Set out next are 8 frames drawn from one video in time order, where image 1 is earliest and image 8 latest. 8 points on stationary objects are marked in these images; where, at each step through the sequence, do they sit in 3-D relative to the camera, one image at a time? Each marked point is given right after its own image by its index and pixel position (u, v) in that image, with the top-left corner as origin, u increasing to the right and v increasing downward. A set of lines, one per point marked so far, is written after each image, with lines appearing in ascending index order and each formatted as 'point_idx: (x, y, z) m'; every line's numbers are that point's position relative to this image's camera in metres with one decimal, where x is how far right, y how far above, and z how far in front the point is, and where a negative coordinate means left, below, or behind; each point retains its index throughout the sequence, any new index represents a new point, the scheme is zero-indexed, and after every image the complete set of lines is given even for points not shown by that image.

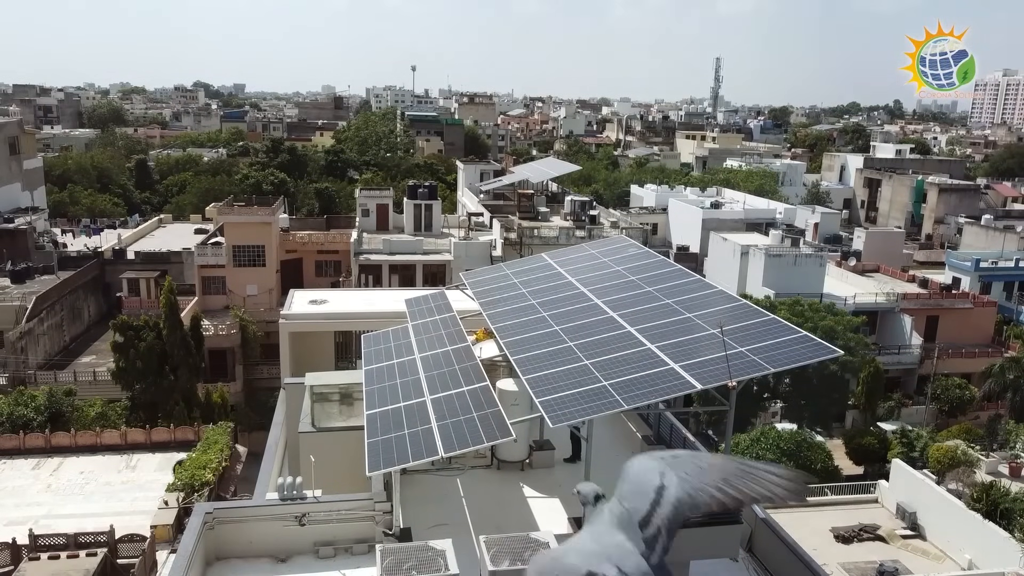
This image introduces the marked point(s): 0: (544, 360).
0: (+0.5, -1.1, +12.2) m
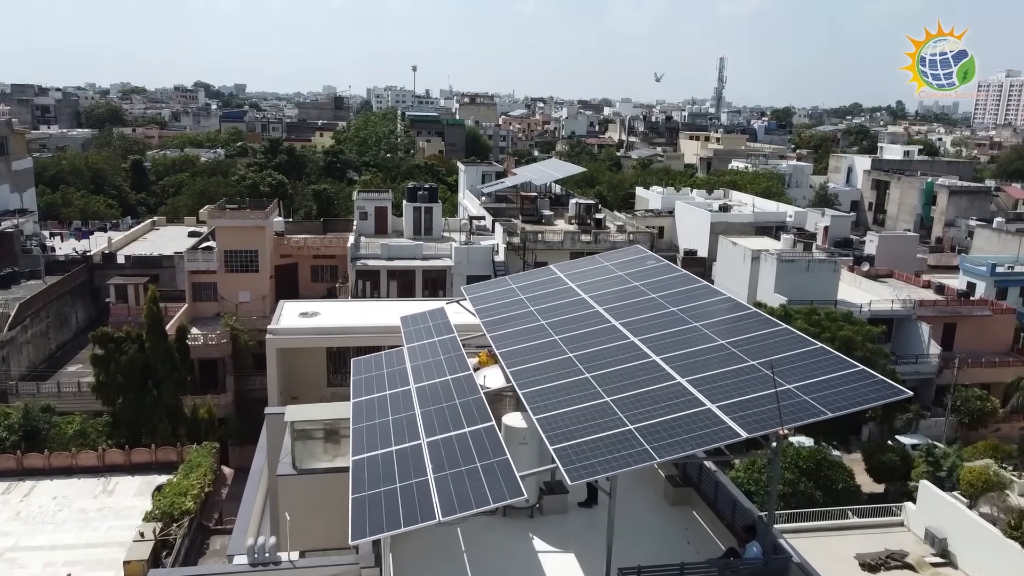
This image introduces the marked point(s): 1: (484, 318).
0: (+0.6, -1.4, +10.7) m
1: (-0.6, -0.5, +14.9) m
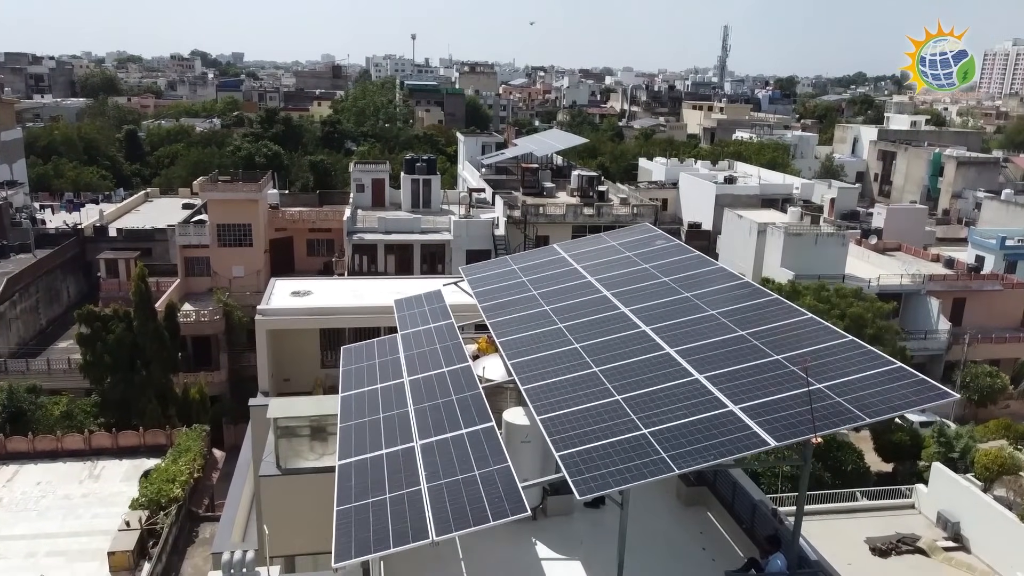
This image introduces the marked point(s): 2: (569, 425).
0: (+0.6, -1.2, +9.8) m
1: (-0.5, -0.2, +14.0) m
2: (+0.6, -1.5, +9.0) m
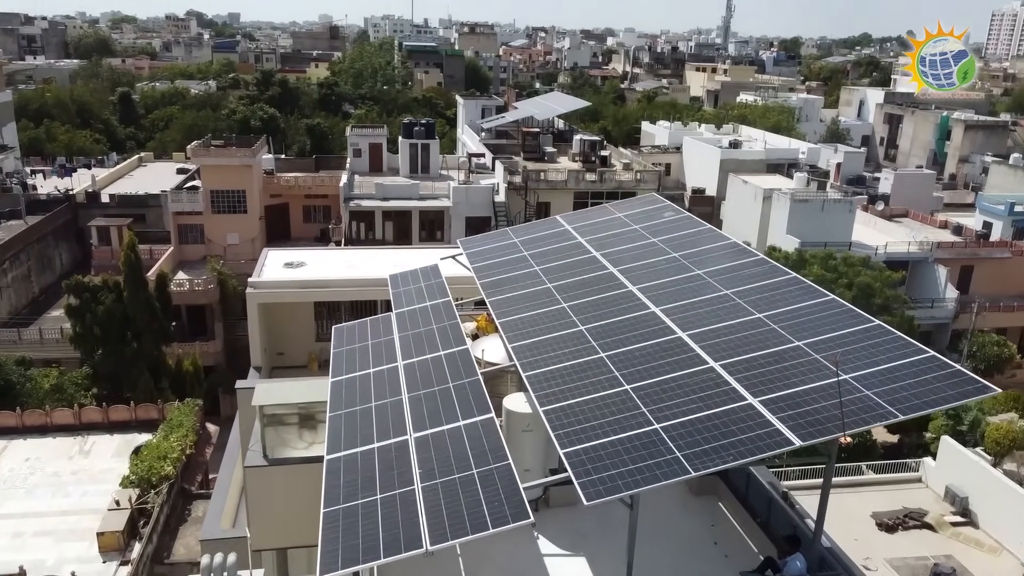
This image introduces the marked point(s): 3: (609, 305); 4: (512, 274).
0: (+0.6, -1.0, +9.1) m
1: (-0.5, +0.2, +13.3) m
2: (+0.6, -1.3, +8.3) m
3: (+1.3, -0.2, +10.9) m
4: (0.0, +0.2, +13.0) m
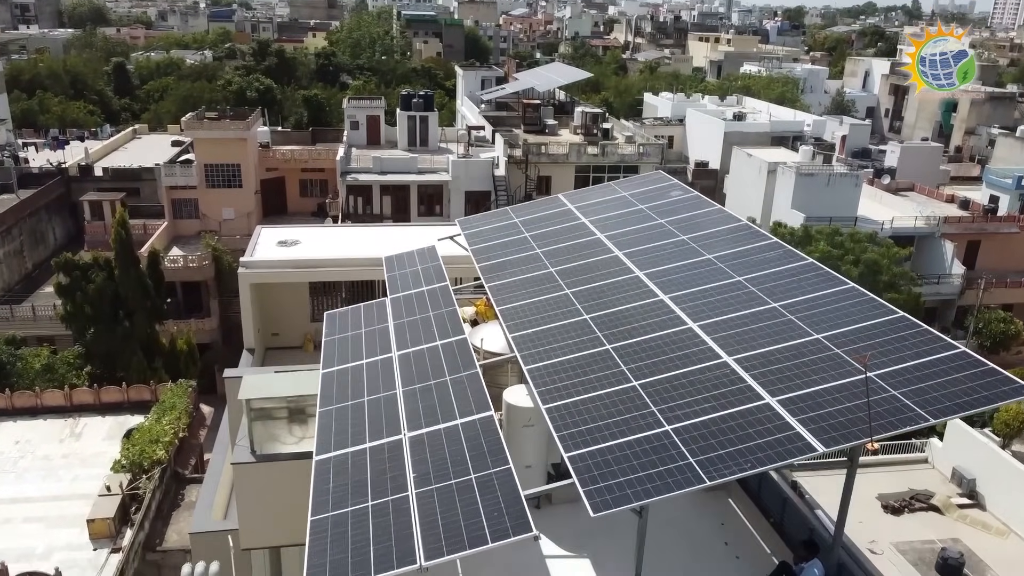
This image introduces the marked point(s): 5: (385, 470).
0: (+0.6, -0.9, +8.6) m
1: (-0.5, +0.4, +12.7) m
2: (+0.6, -1.2, +7.8) m
3: (+1.3, -0.1, +10.3) m
4: (0.0, +0.5, +12.4) m
5: (-1.2, -1.7, +7.8) m
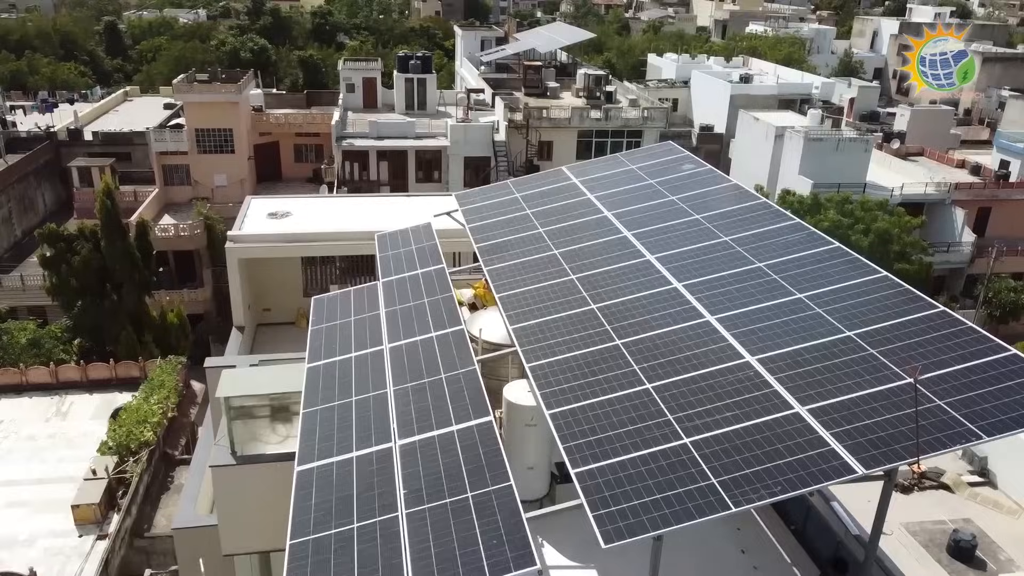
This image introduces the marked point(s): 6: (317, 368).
0: (+0.6, -0.8, +7.8) m
1: (-0.5, +0.7, +11.9) m
2: (+0.6, -1.2, +7.1) m
3: (+1.3, +0.1, +9.5) m
4: (0.0, +0.7, +11.6) m
5: (-1.2, -1.7, +7.1) m
6: (-2.2, -0.9, +9.2) m
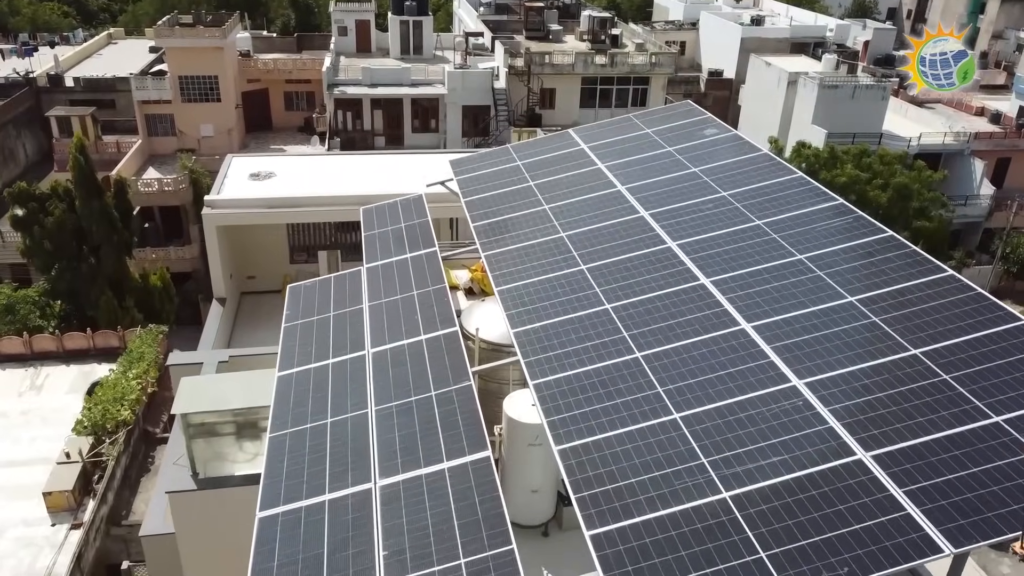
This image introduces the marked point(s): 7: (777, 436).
0: (+0.7, -0.9, +6.6) m
1: (-0.5, +0.9, +10.6) m
2: (+0.7, -1.3, +5.9) m
3: (+1.3, +0.2, +8.3) m
4: (0.0, +0.9, +10.3) m
5: (-1.2, -1.8, +6.0) m
6: (-2.2, -0.8, +8.0) m
7: (+1.9, -1.0, +5.9) m
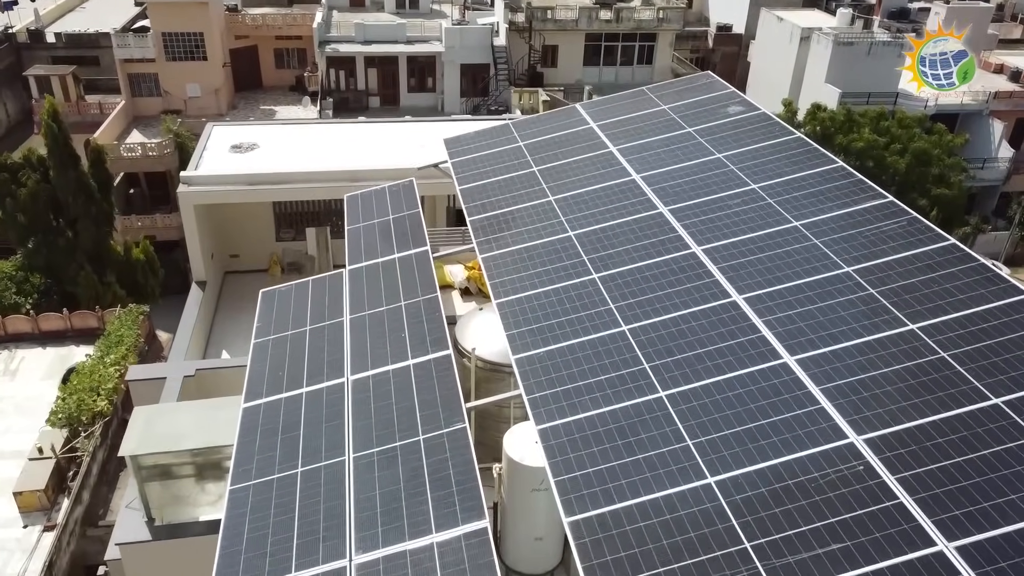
0: (+0.7, -1.1, +5.6) m
1: (-0.5, +0.9, +9.4) m
2: (+0.7, -1.6, +4.9) m
3: (+1.3, 0.0, +7.2) m
4: (+0.1, +0.9, +9.1) m
5: (-1.2, -2.1, +5.0) m
6: (-2.2, -1.0, +7.0) m
7: (+1.9, -1.3, +4.9) m
